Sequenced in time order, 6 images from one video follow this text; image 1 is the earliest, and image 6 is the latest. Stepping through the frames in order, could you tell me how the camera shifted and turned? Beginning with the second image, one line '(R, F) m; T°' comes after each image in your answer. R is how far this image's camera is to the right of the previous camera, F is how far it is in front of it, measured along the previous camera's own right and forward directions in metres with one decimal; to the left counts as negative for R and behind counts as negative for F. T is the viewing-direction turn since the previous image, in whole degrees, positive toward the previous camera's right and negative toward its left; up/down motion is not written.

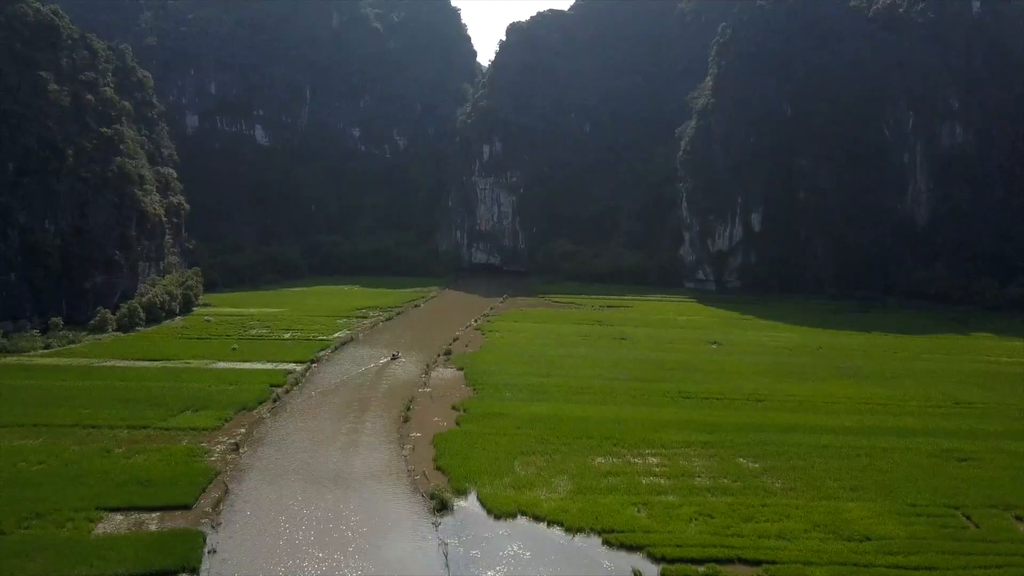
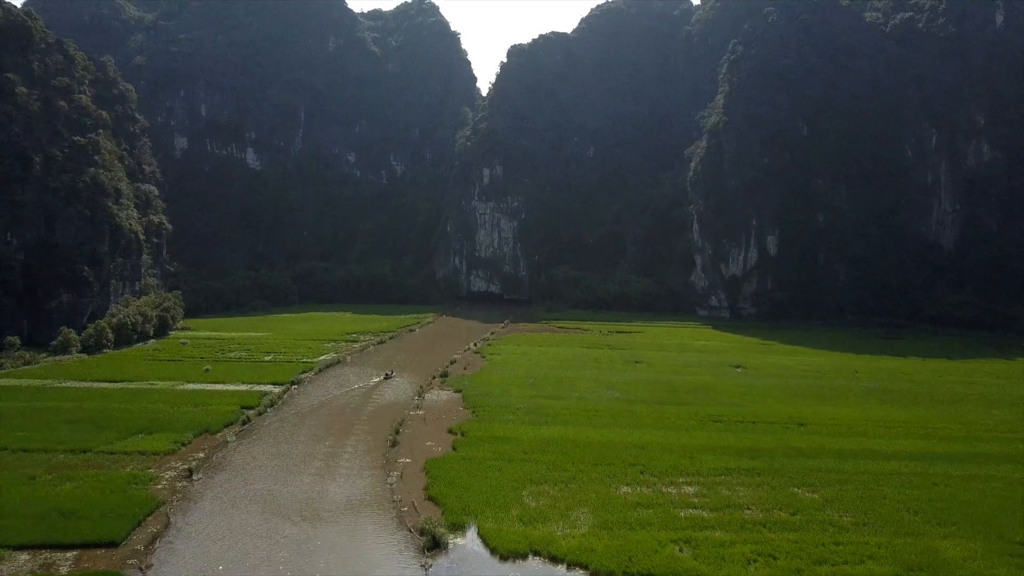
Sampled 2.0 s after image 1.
(-0.2, +3.7) m; 0°
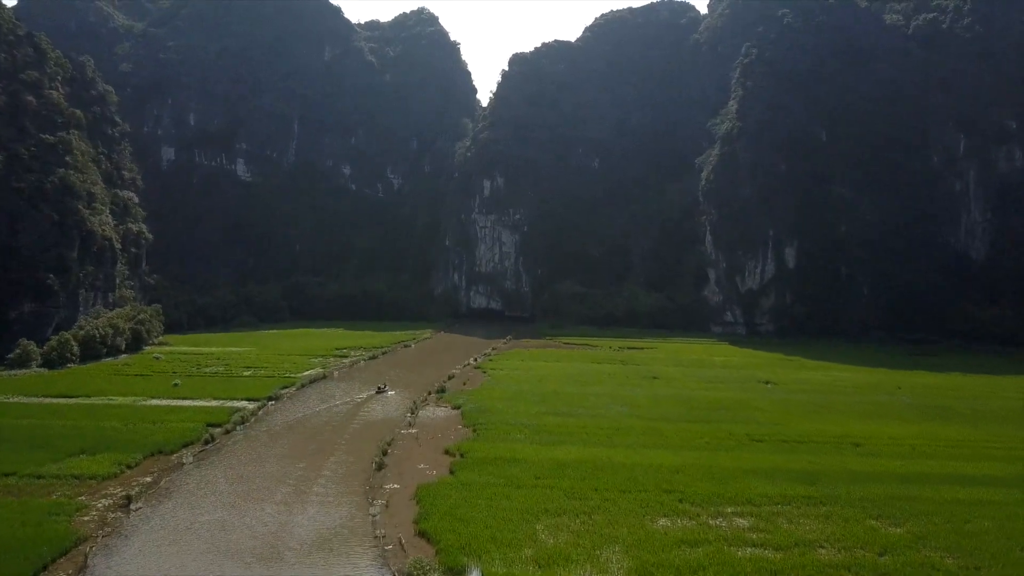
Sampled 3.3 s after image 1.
(-0.2, +3.5) m; 0°
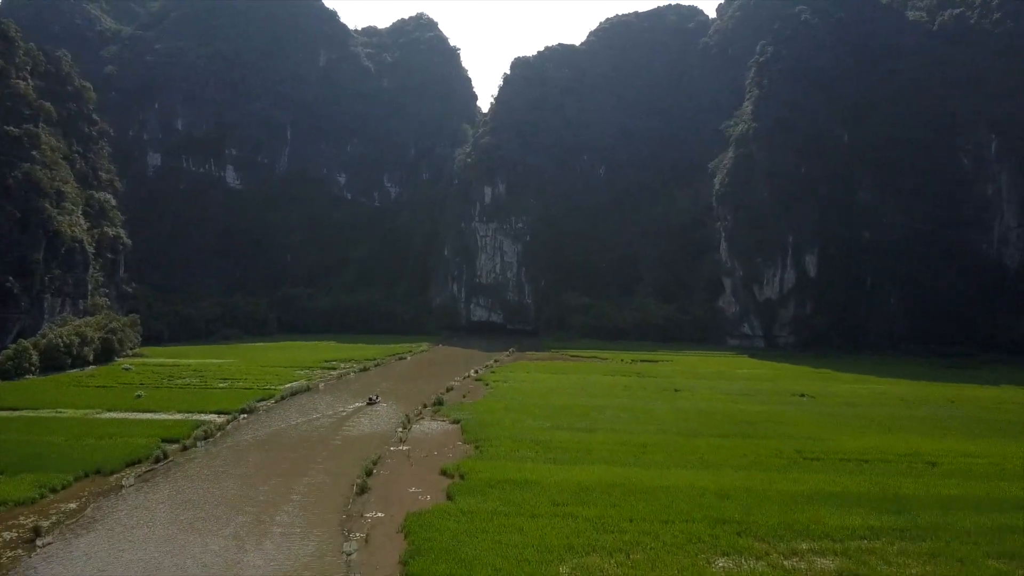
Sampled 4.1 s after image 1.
(-0.2, +3.4) m; 0°
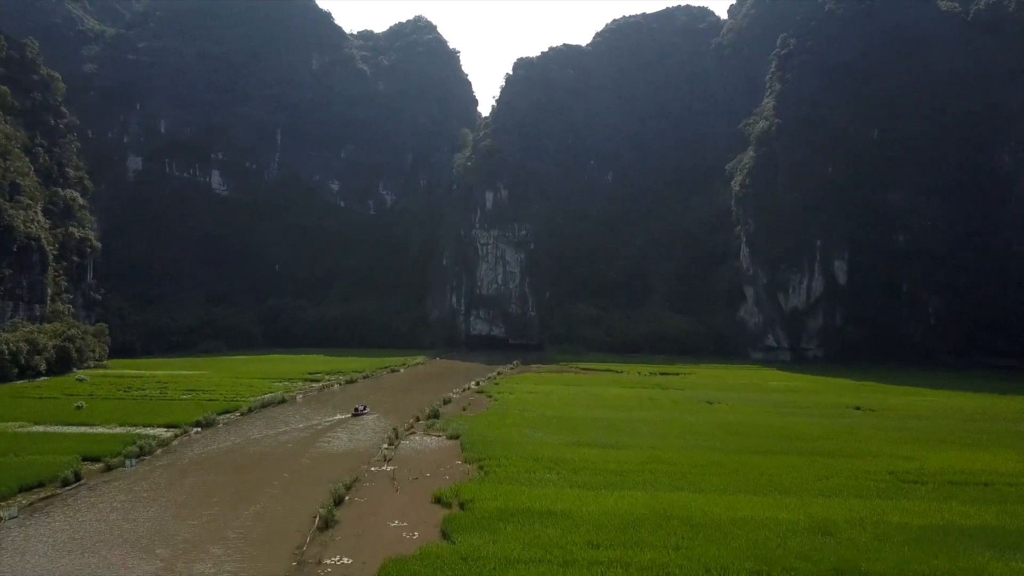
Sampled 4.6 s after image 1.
(-0.3, +4.2) m; 0°
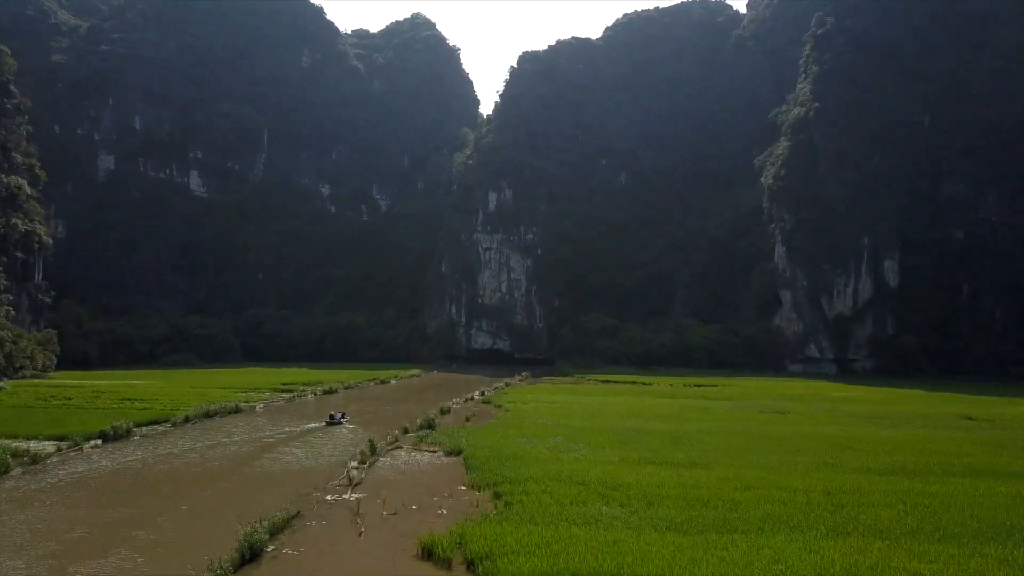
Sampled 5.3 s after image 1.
(-0.4, +5.6) m; 0°
